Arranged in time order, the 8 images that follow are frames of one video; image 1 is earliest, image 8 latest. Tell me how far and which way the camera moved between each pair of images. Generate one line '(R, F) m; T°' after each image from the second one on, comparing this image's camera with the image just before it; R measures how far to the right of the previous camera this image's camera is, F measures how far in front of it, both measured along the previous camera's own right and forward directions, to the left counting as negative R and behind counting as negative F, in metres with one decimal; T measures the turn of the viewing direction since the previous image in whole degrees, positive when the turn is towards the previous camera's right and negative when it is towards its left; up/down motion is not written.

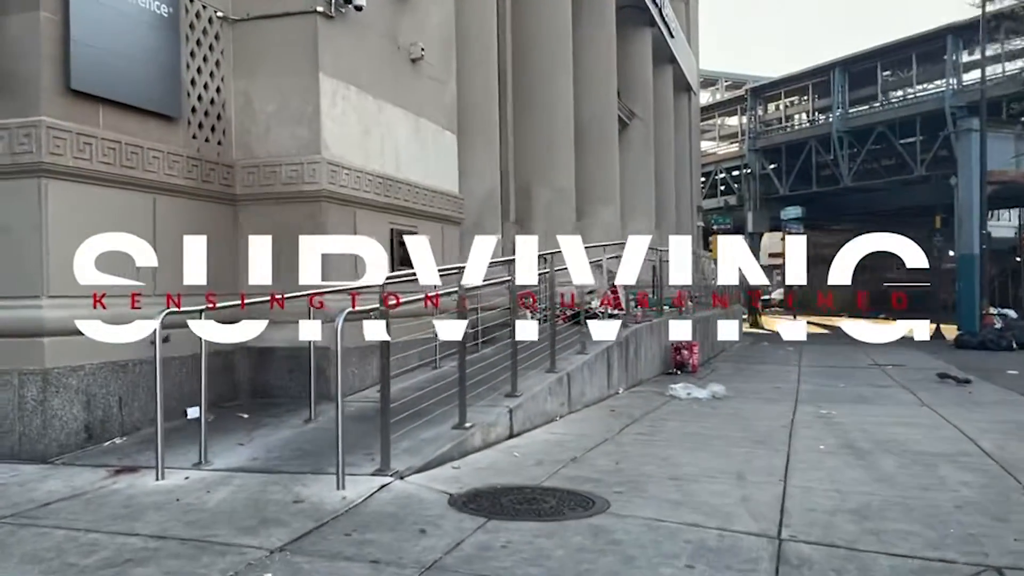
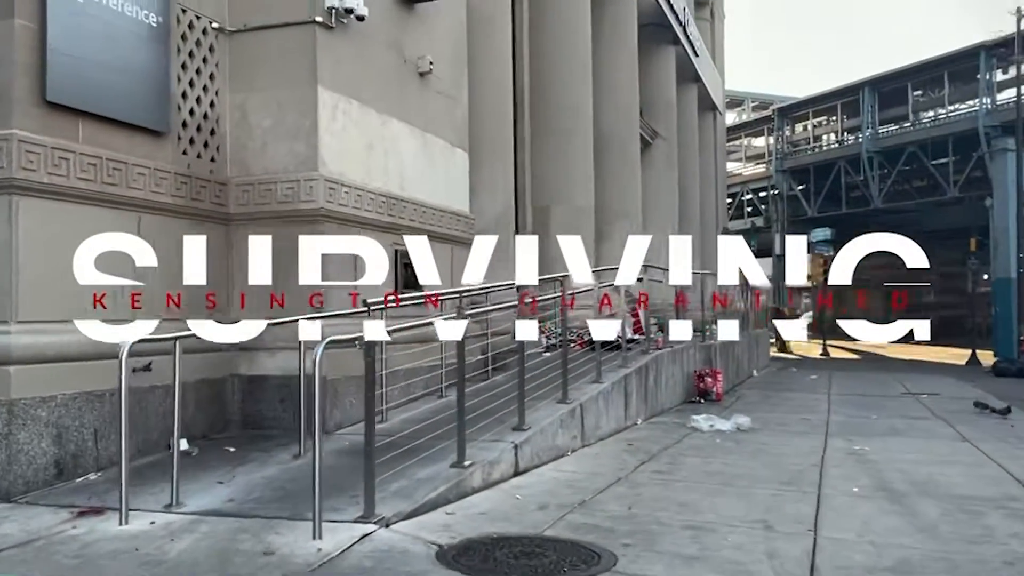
(+0.1, +0.5) m; -2°
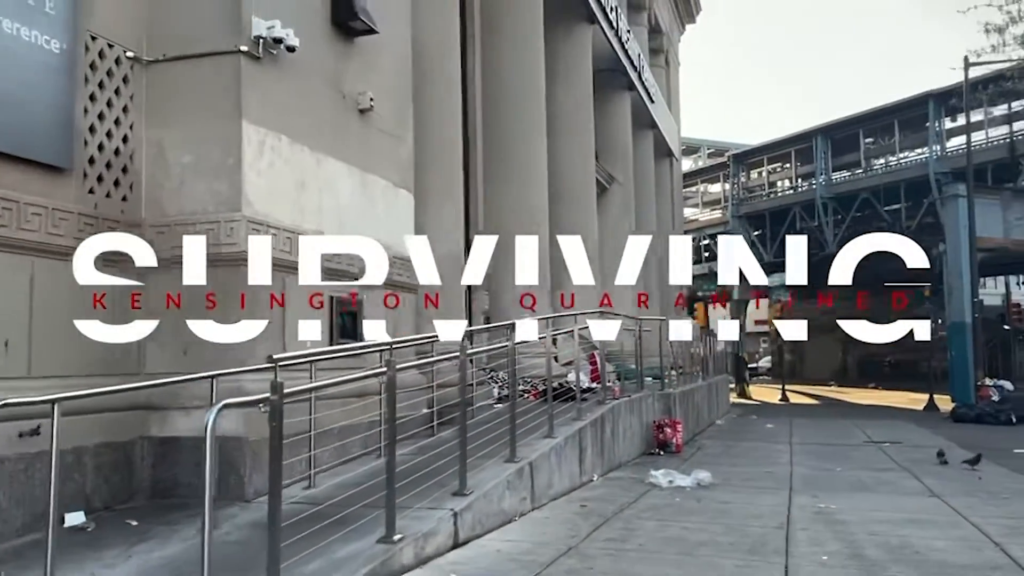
(+0.1, +0.5) m; +3°
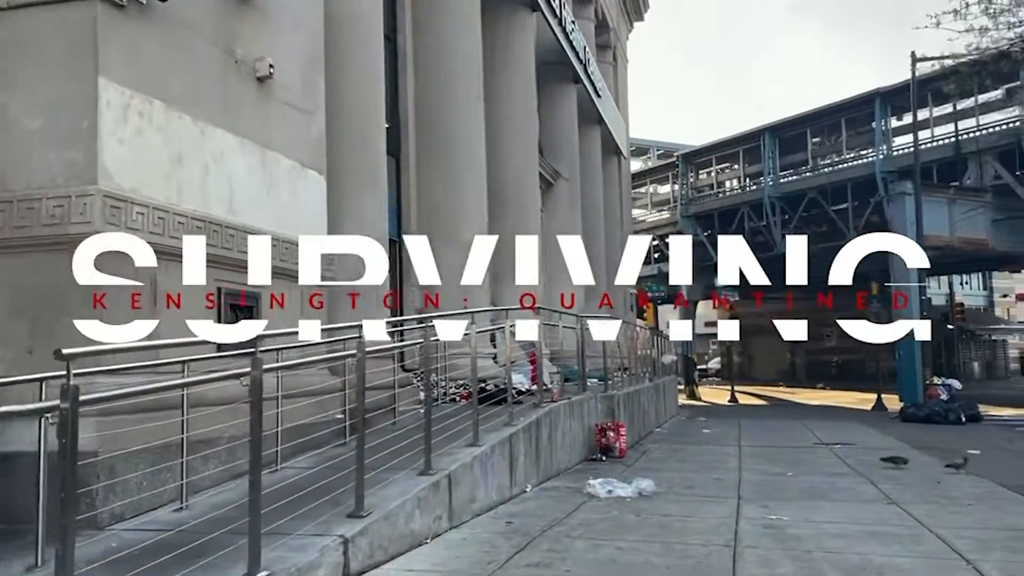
(+0.3, +0.9) m; +3°
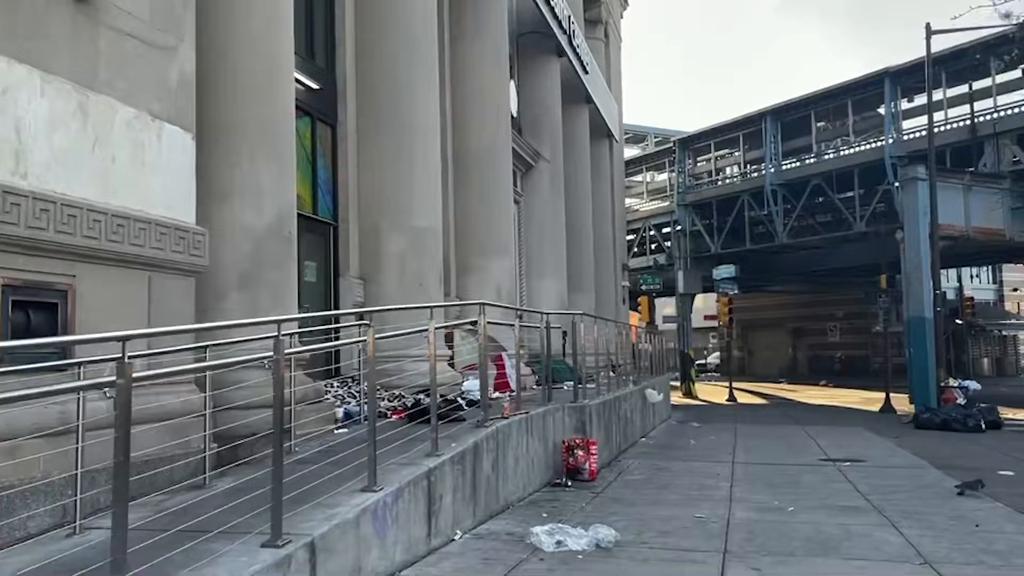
(+0.6, +1.9) m; 0°
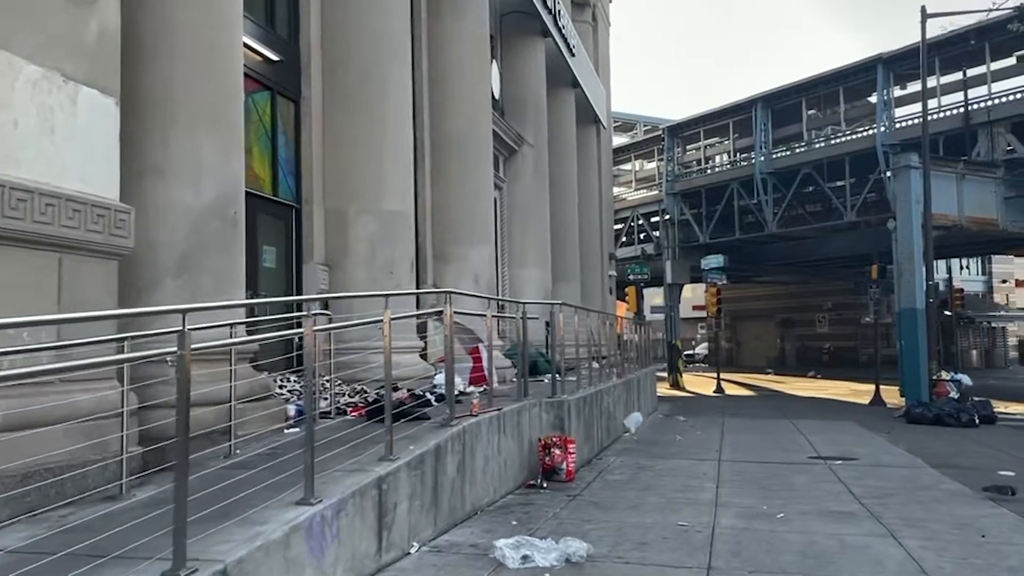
(+0.2, +0.7) m; +1°
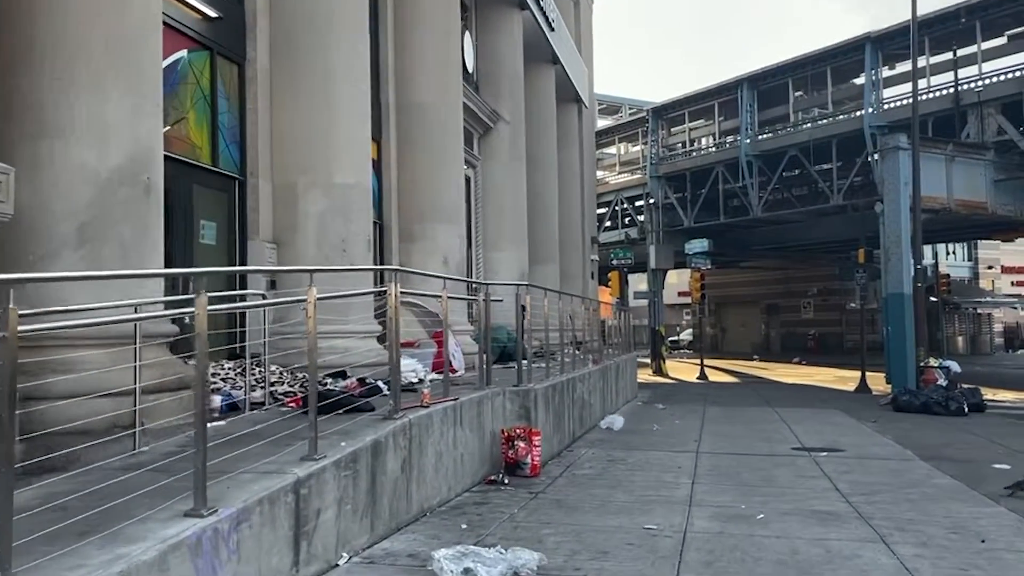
(+0.3, +0.8) m; +1°
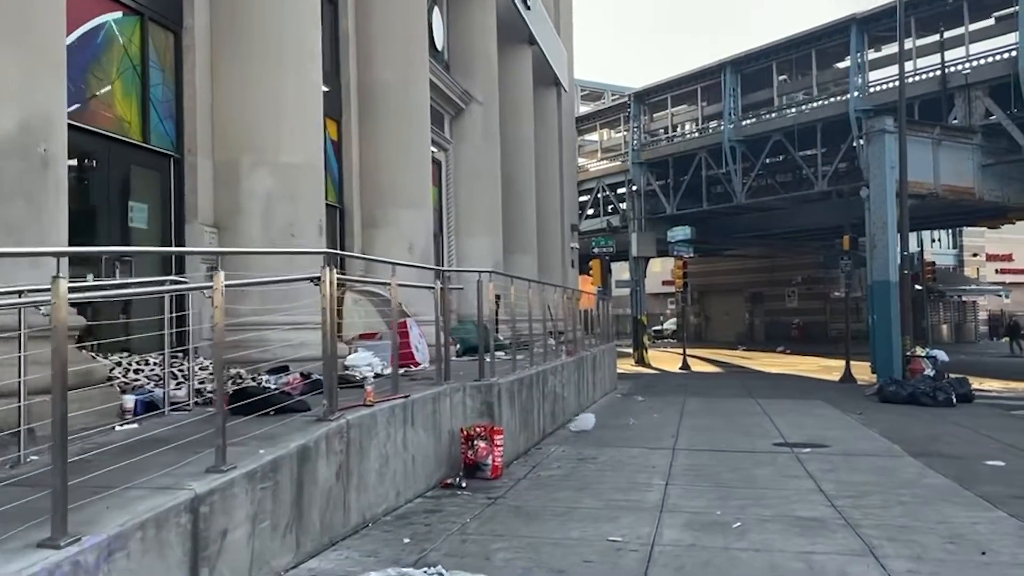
(+0.3, +0.7) m; +1°
